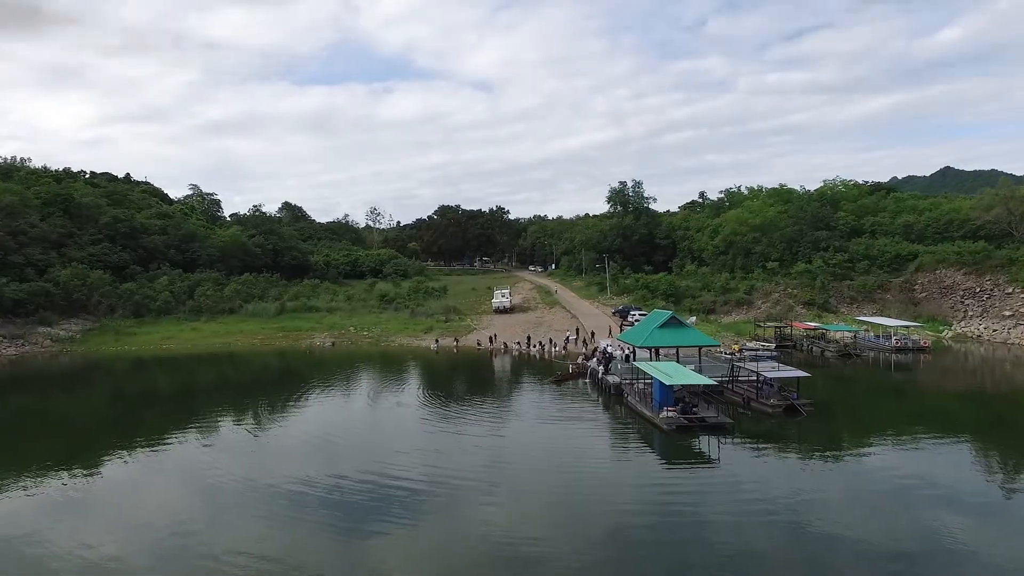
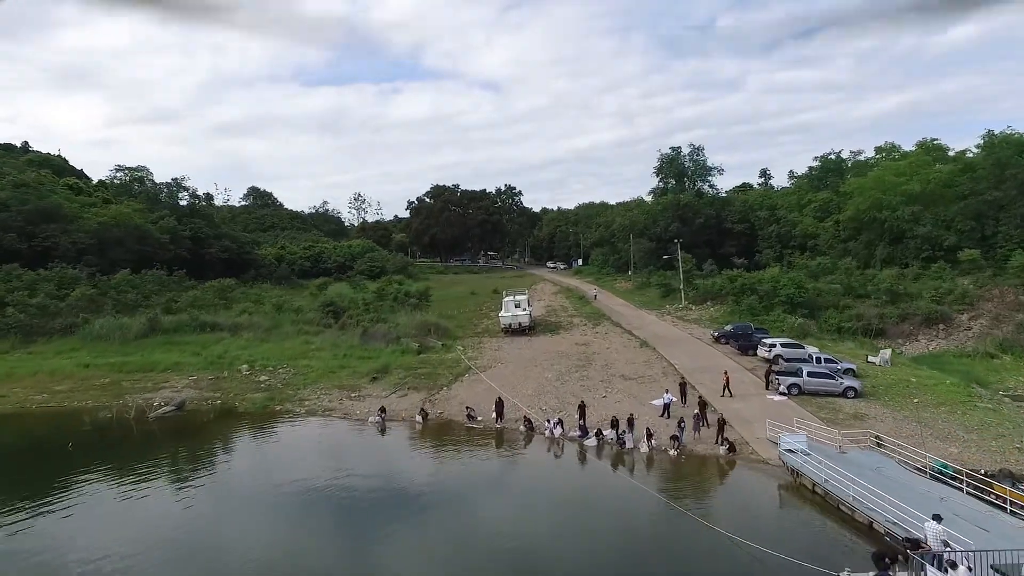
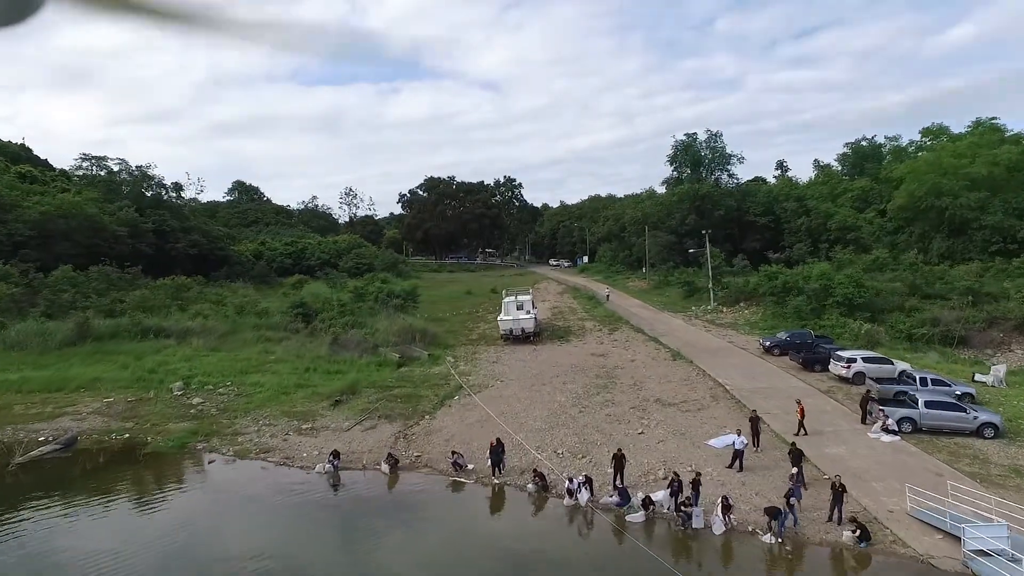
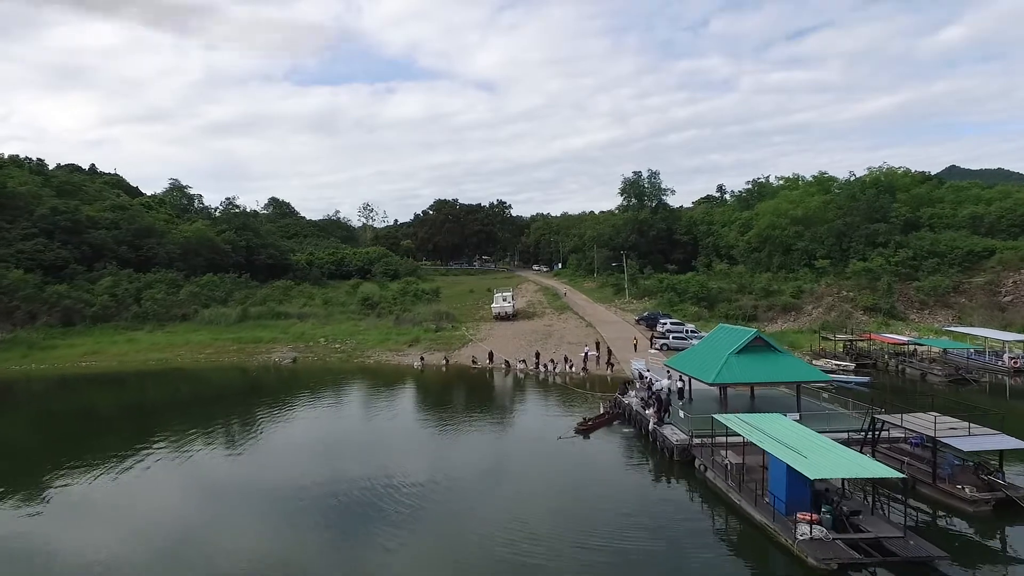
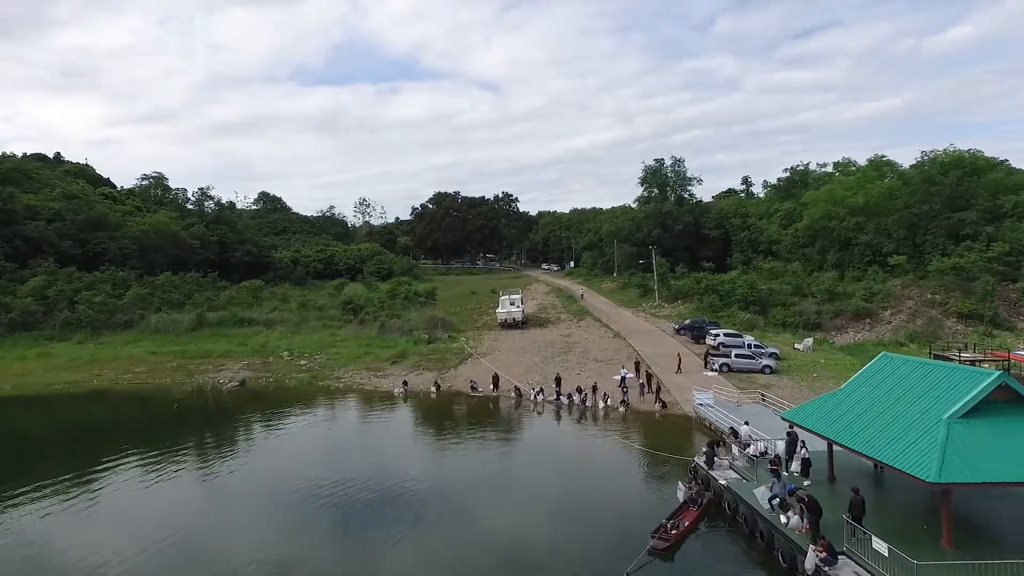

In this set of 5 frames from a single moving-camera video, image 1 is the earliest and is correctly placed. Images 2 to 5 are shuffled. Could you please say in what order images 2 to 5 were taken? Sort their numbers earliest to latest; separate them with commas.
4, 5, 2, 3
